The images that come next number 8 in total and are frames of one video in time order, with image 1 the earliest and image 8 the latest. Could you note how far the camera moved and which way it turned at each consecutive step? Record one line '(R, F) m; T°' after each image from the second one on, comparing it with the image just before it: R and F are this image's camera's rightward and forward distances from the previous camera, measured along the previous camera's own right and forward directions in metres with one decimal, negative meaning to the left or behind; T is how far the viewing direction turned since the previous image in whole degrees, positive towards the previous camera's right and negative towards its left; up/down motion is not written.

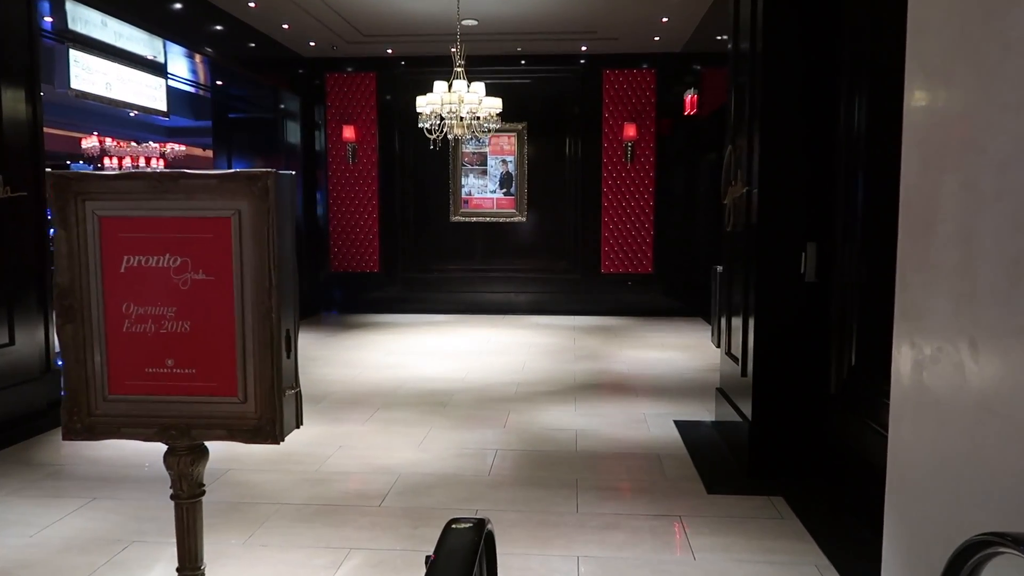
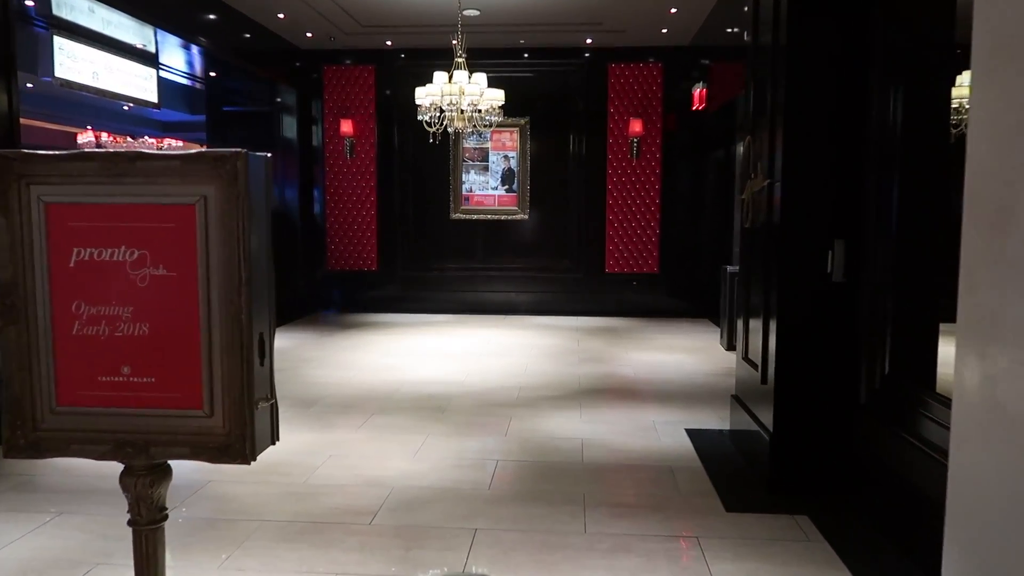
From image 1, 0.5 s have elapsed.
(0.0, +0.2) m; 0°
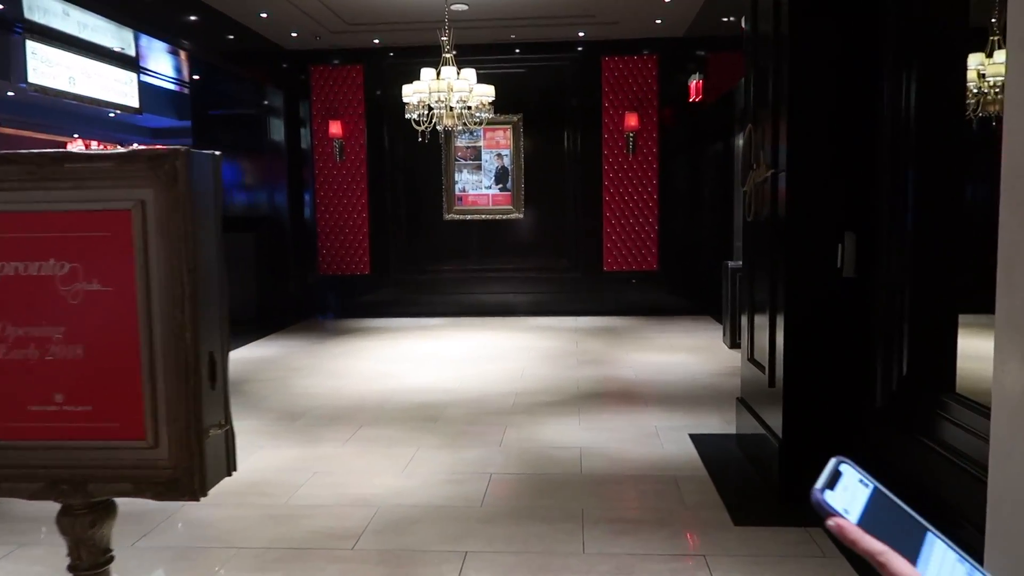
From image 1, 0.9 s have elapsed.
(0.0, +0.2) m; 0°
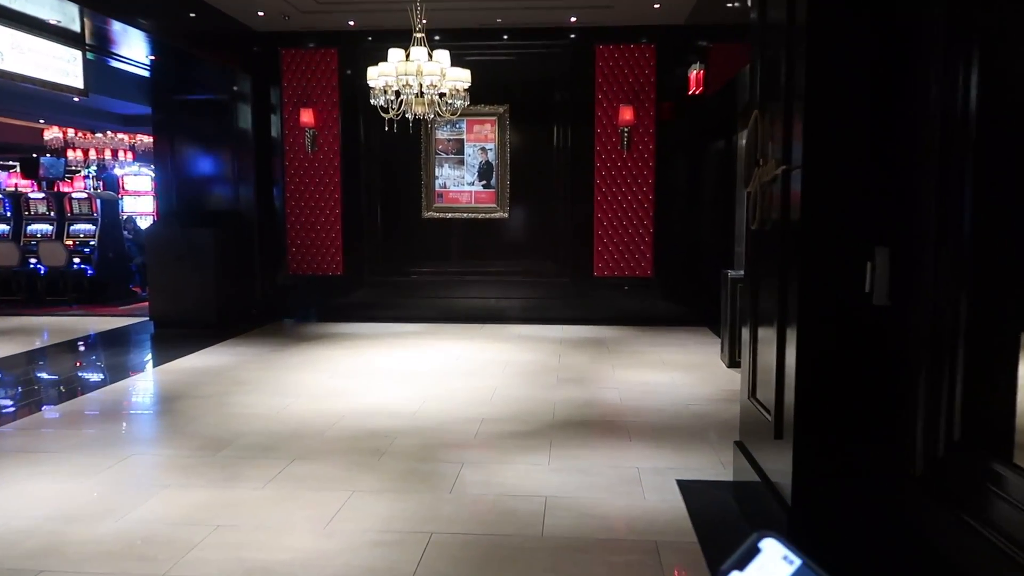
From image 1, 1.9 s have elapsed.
(+0.1, +0.6) m; 0°
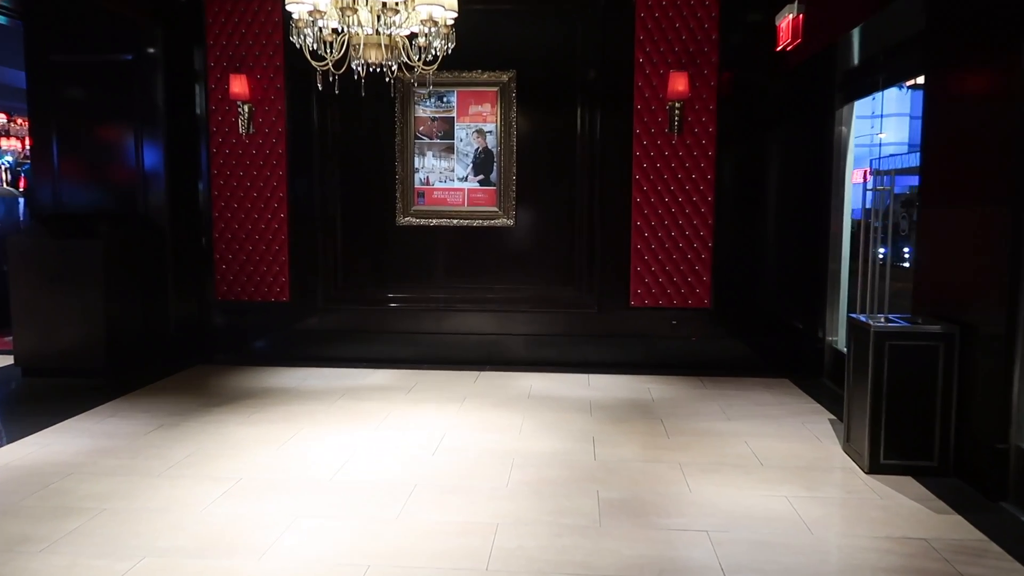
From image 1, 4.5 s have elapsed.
(0.0, +2.1) m; 0°
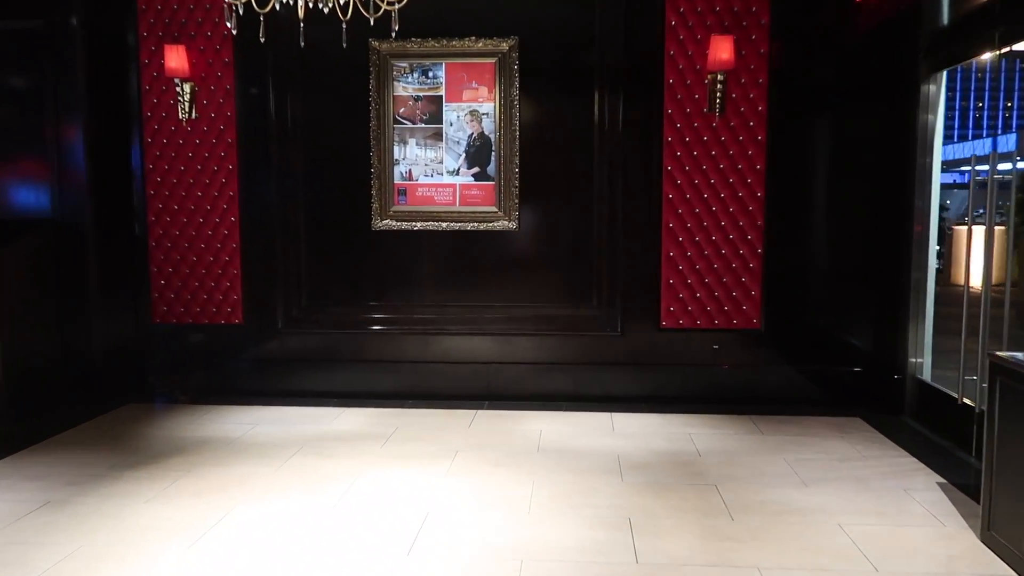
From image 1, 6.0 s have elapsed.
(0.0, +1.1) m; 0°
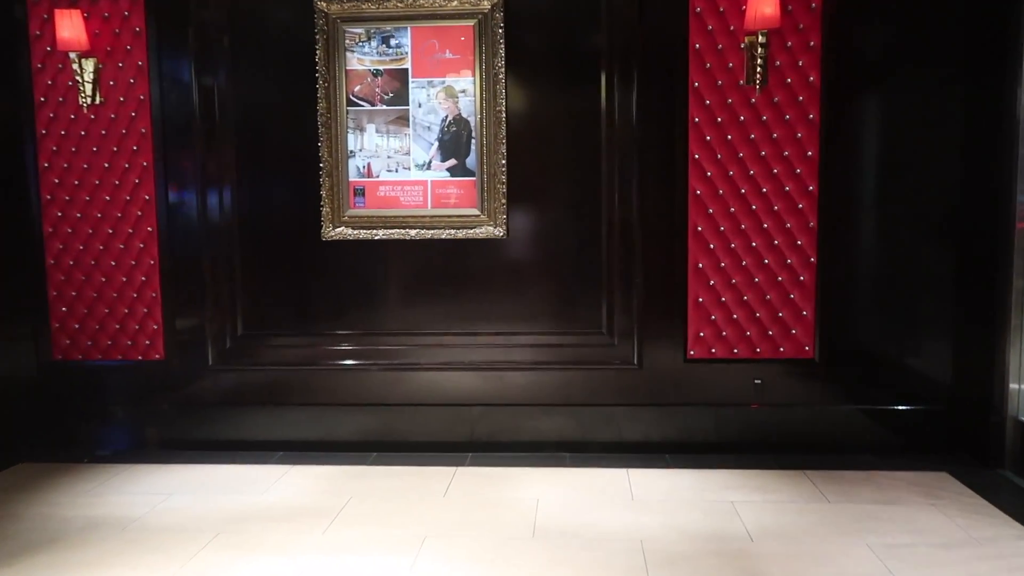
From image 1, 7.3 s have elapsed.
(0.0, +1.0) m; 0°
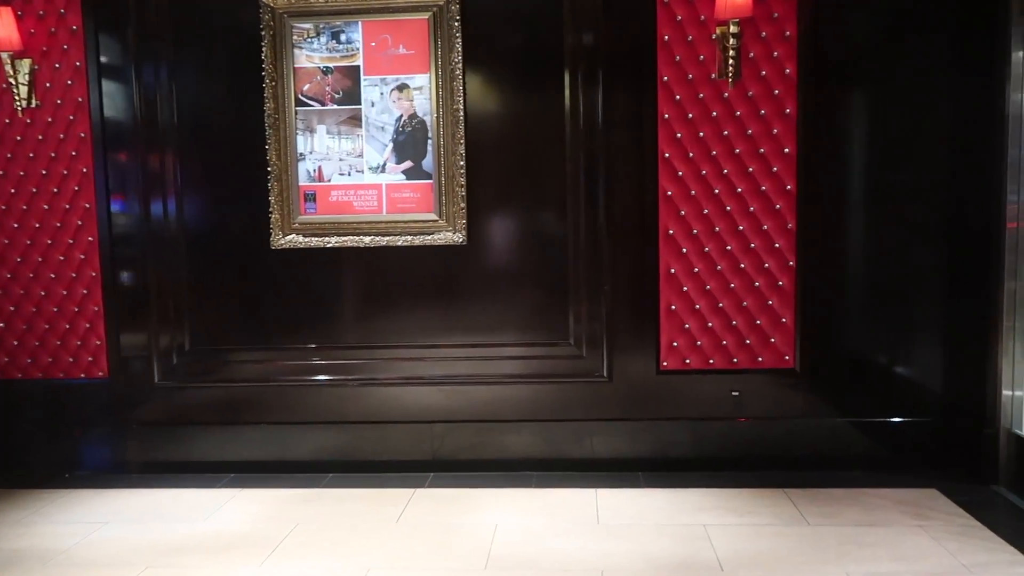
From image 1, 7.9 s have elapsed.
(+0.1, +0.2) m; 0°
